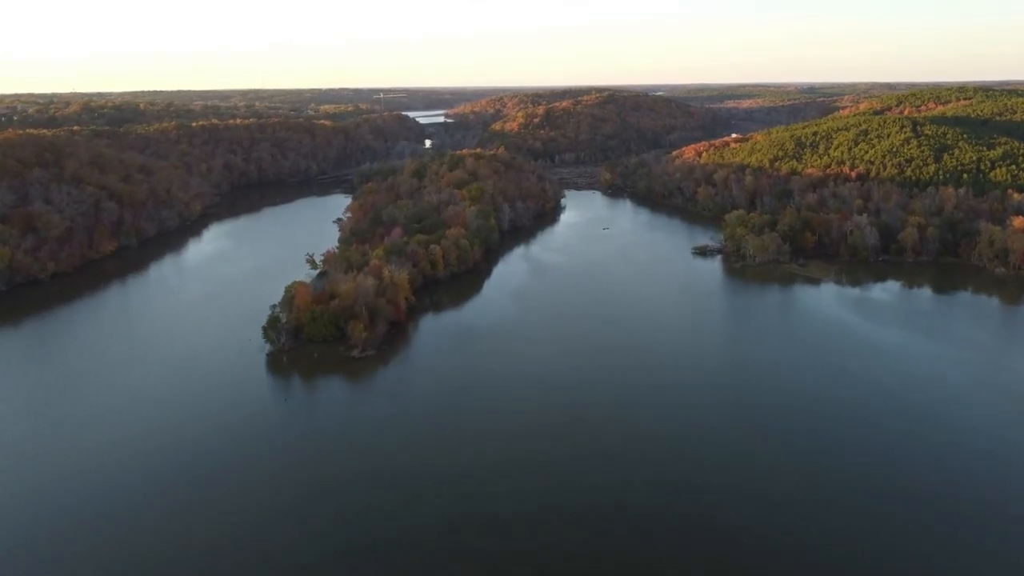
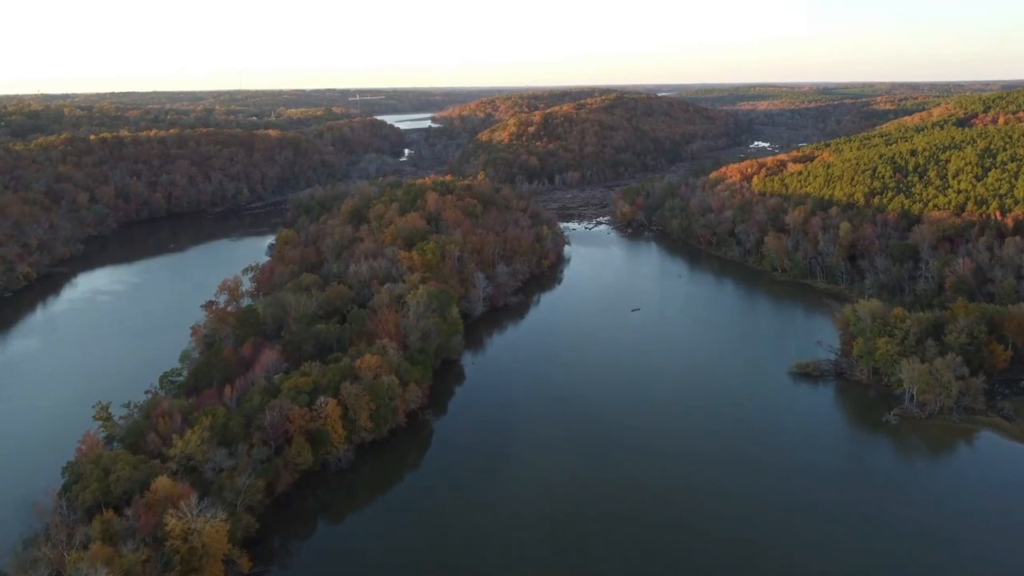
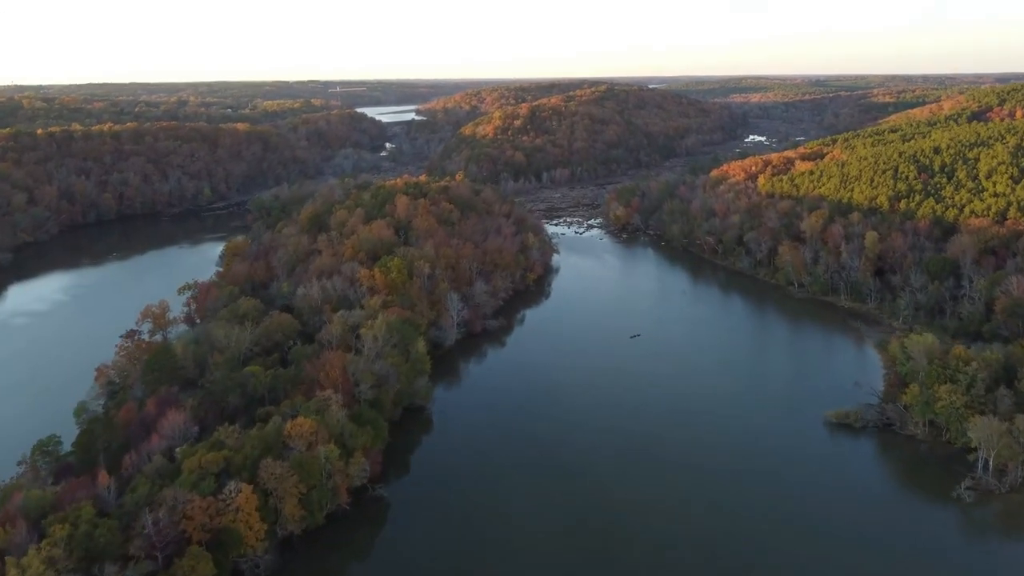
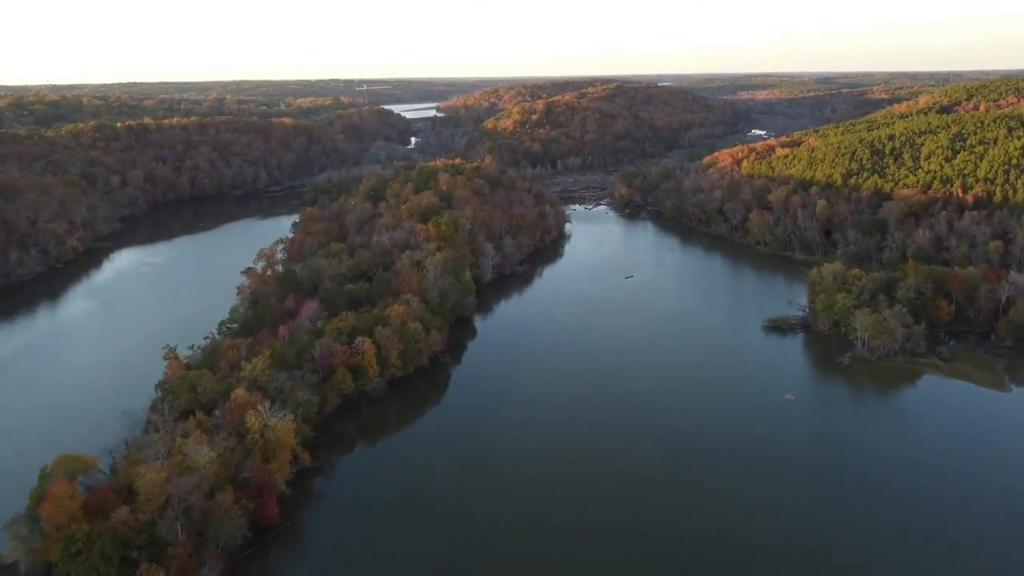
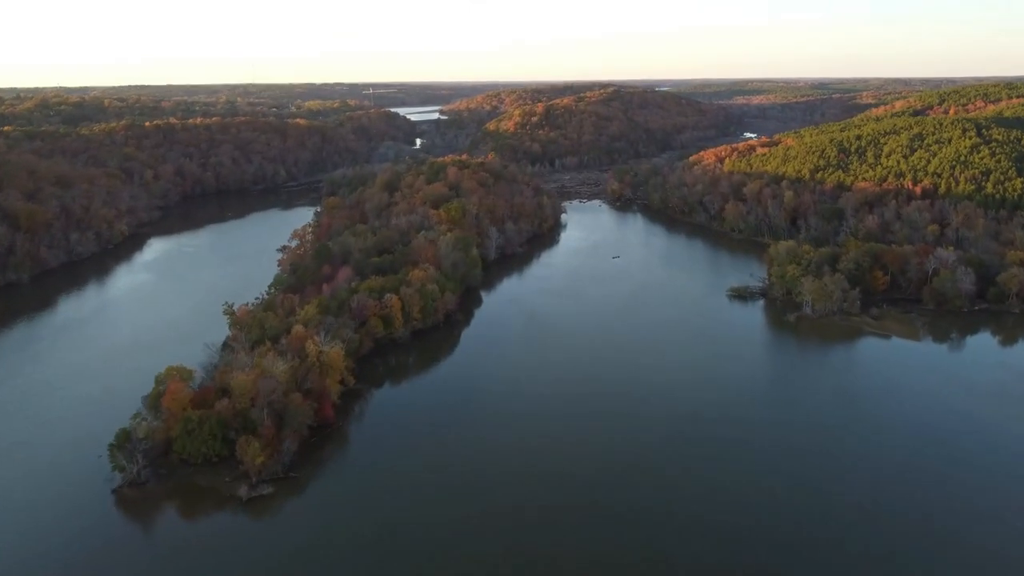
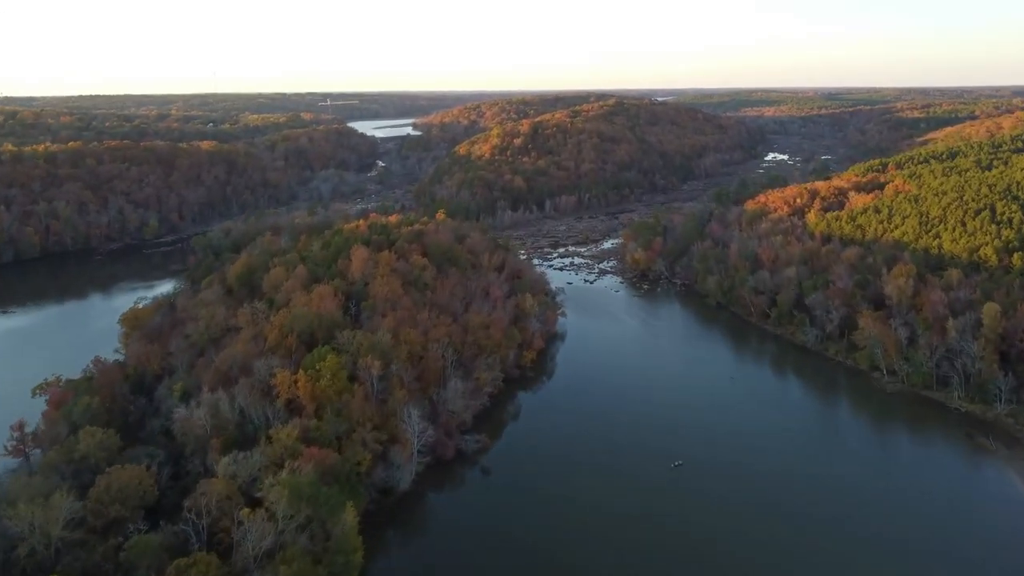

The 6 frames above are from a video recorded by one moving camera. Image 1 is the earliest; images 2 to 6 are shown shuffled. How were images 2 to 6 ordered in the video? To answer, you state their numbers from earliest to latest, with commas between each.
5, 4, 2, 3, 6
